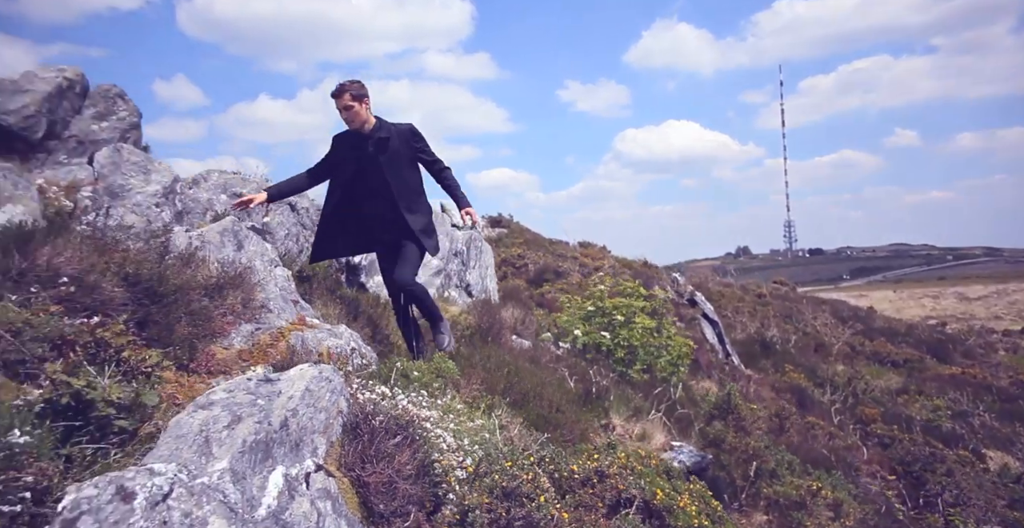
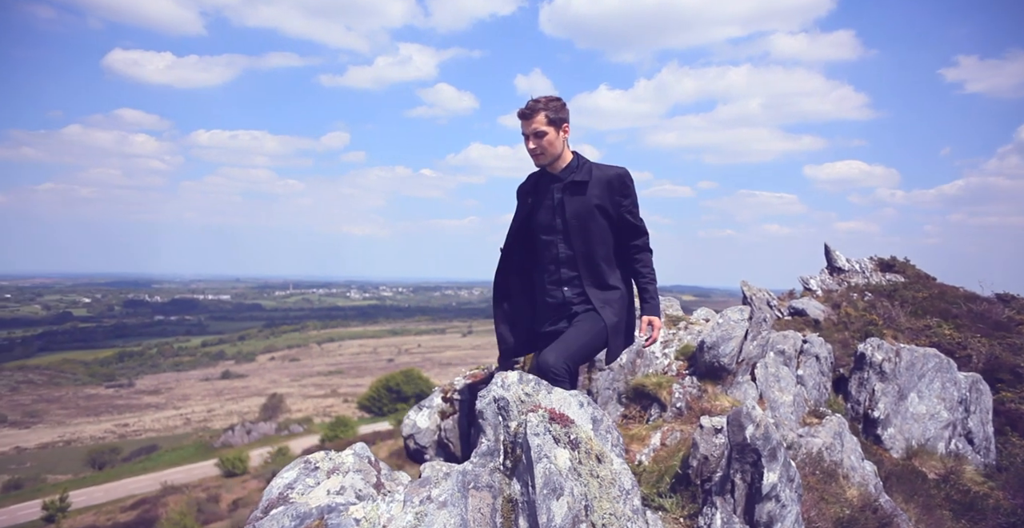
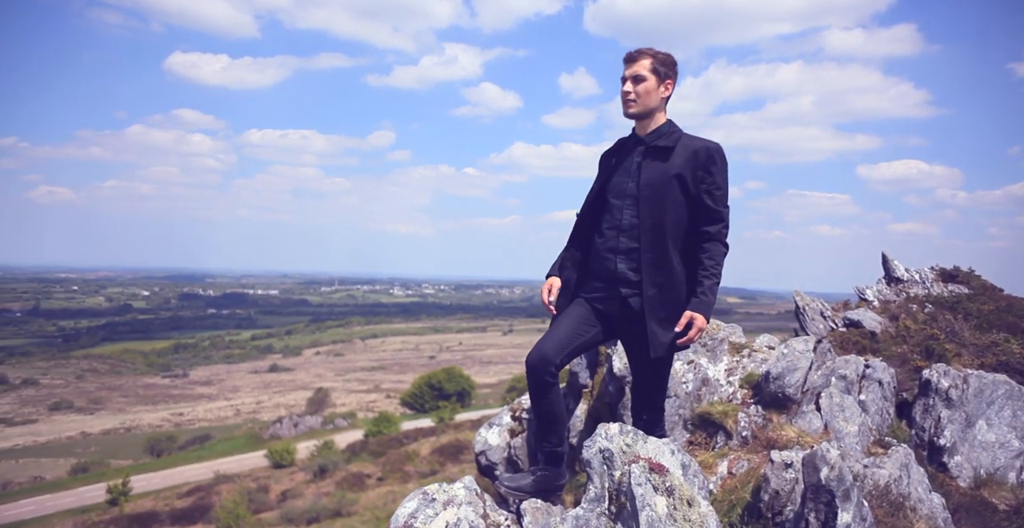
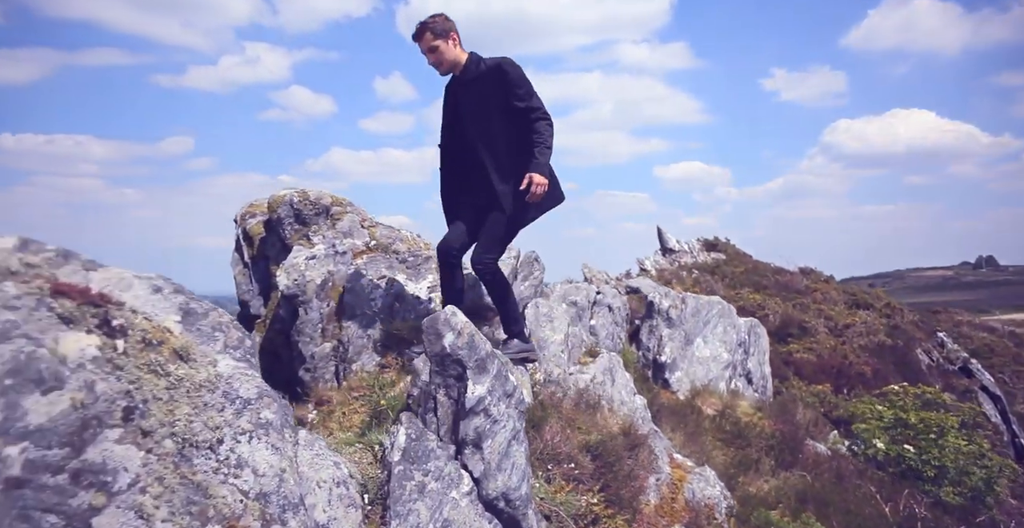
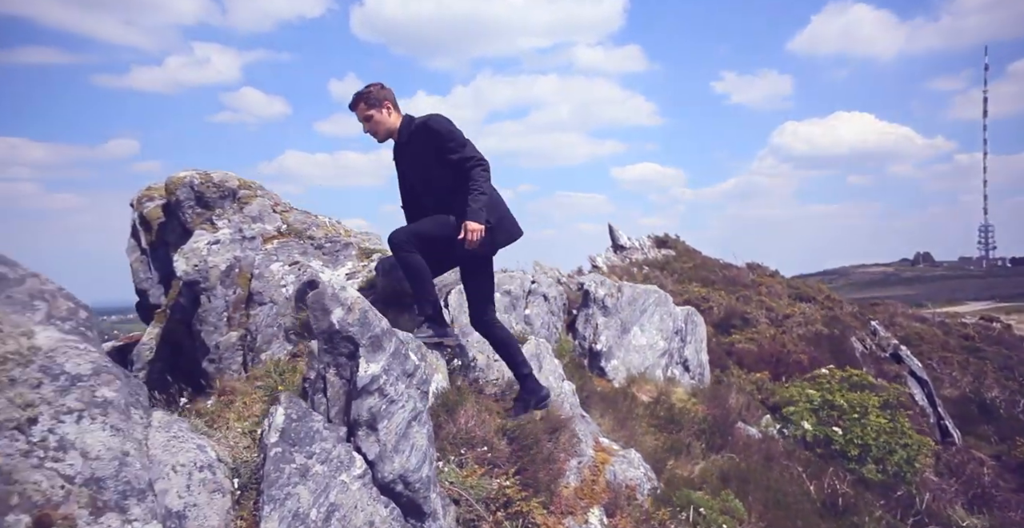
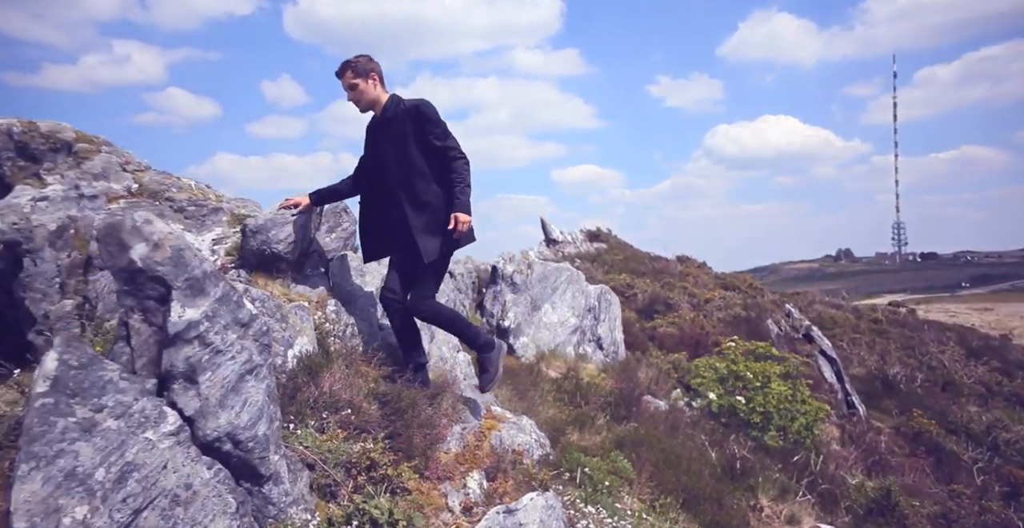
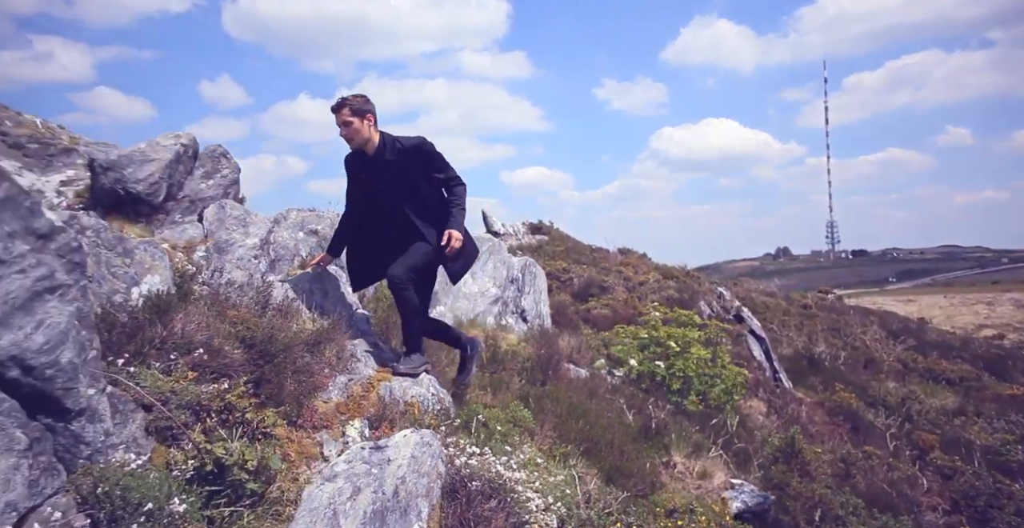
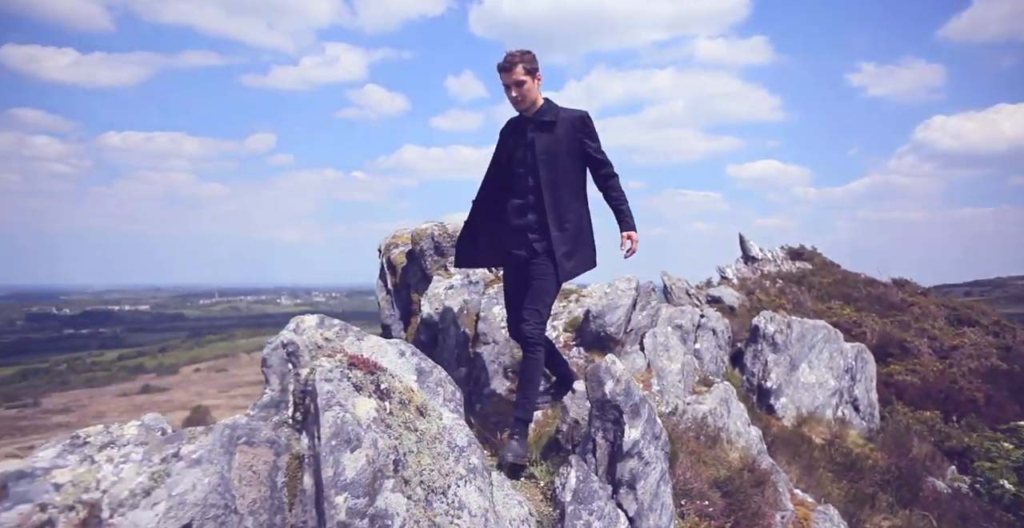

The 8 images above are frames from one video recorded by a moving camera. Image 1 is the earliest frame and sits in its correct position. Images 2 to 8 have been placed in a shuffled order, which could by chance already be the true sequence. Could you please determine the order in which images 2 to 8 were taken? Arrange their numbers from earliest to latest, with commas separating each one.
7, 6, 5, 4, 8, 2, 3
